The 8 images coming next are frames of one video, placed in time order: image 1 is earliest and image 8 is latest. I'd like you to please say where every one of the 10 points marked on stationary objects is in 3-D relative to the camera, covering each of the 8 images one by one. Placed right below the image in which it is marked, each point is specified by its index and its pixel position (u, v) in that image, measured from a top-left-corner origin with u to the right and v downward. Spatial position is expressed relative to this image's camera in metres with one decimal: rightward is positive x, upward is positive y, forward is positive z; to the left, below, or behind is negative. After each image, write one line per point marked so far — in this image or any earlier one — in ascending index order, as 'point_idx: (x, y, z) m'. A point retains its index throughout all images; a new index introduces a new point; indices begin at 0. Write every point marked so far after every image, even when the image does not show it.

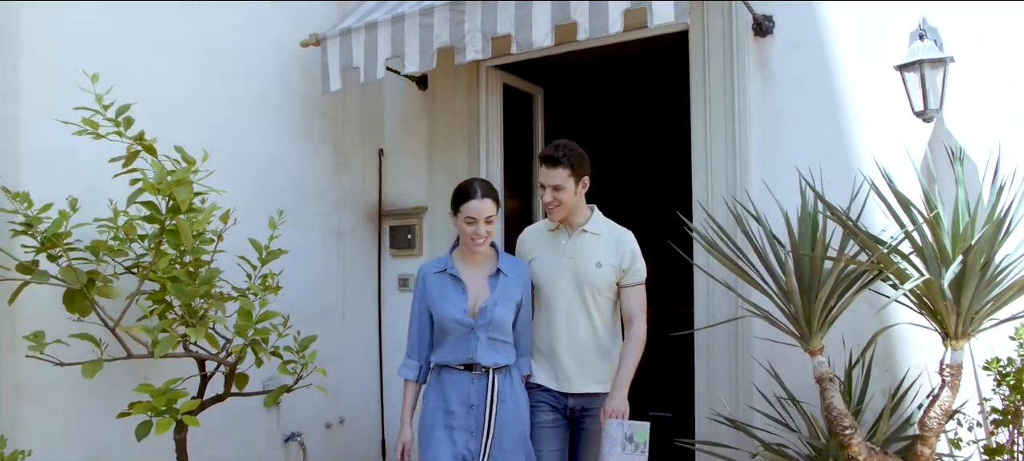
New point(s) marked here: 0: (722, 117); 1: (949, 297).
0: (+0.8, +0.4, +2.9) m
1: (+1.3, -0.2, +2.1) m
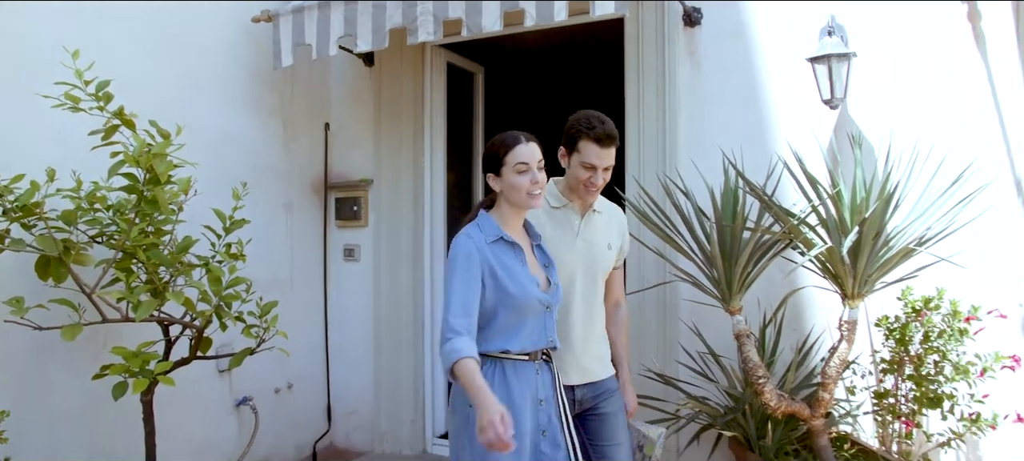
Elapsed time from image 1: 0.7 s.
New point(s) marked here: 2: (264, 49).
0: (+0.6, +0.6, +3.1) m
1: (+1.1, -0.1, +2.4) m
2: (-1.1, +0.8, +3.5) m
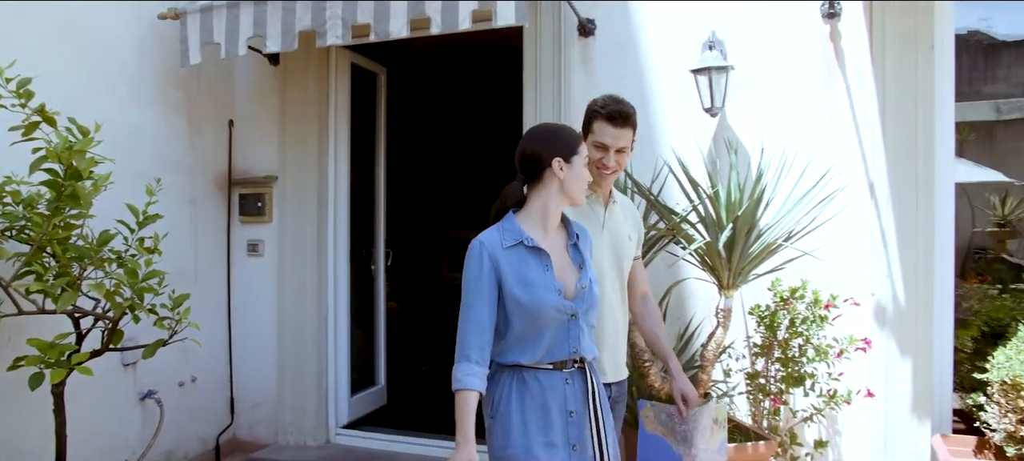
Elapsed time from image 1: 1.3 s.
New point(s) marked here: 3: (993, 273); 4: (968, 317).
0: (+0.2, +0.6, +3.3) m
1: (+0.8, -0.1, +2.6) m
2: (-1.6, +0.8, +3.4) m
3: (+2.1, -0.2, +3.0) m
4: (+2.0, -0.4, +3.1) m
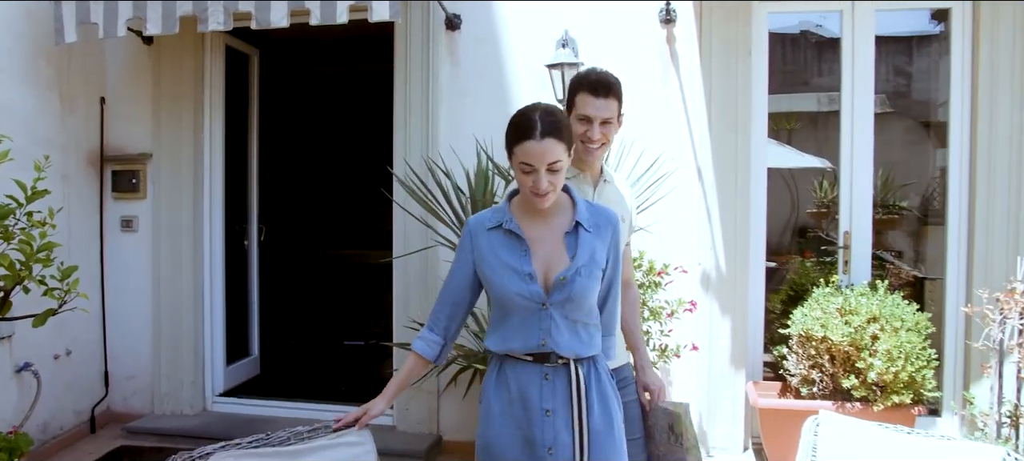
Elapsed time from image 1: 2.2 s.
0: (-0.5, +0.7, +3.6) m
1: (+0.2, 0.0, +3.1) m
2: (-2.2, +1.0, +3.4) m
3: (+1.6, -0.1, +3.6) m
4: (+1.4, -0.3, +3.7) m
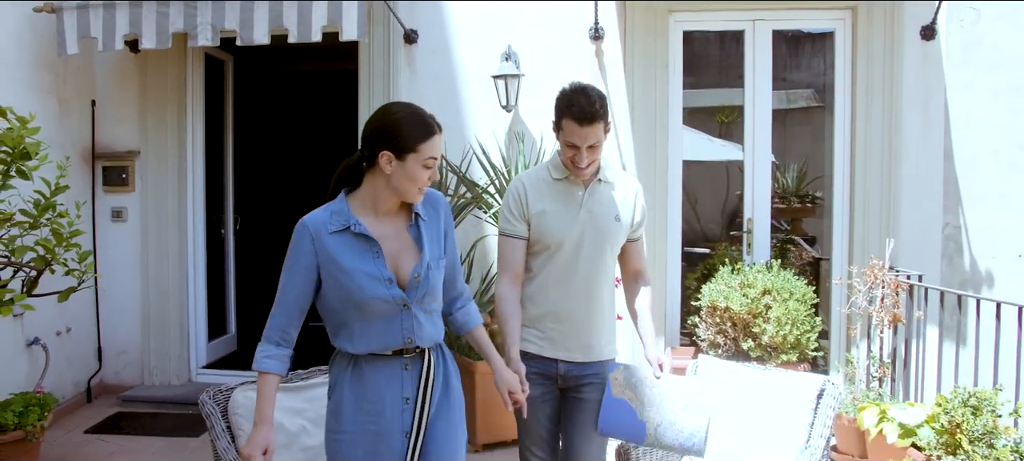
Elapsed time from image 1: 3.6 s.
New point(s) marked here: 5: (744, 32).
0: (-0.7, +0.7, +4.1) m
1: (0.0, +0.1, +3.6) m
2: (-2.4, +1.0, +3.8) m
3: (+1.3, 0.0, +4.3) m
4: (+1.1, -0.2, +4.3) m
5: (+1.3, +1.1, +4.2) m
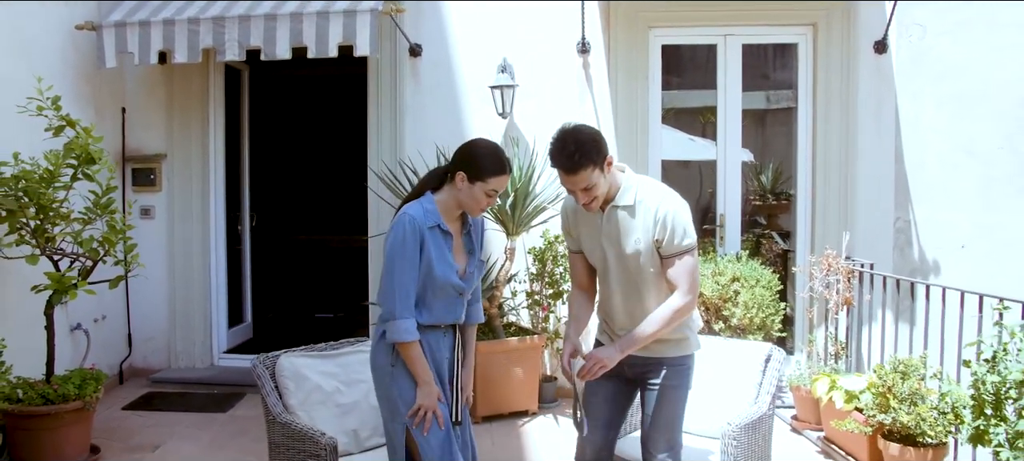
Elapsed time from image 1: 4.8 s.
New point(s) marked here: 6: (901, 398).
0: (-0.8, +0.8, +4.6) m
1: (0.0, +0.1, +4.1) m
2: (-2.5, +1.0, +4.2) m
3: (+1.2, 0.0, +4.7) m
4: (+1.1, -0.2, +4.8) m
5: (+1.3, +1.2, +4.6) m
6: (+1.6, -0.7, +3.0) m
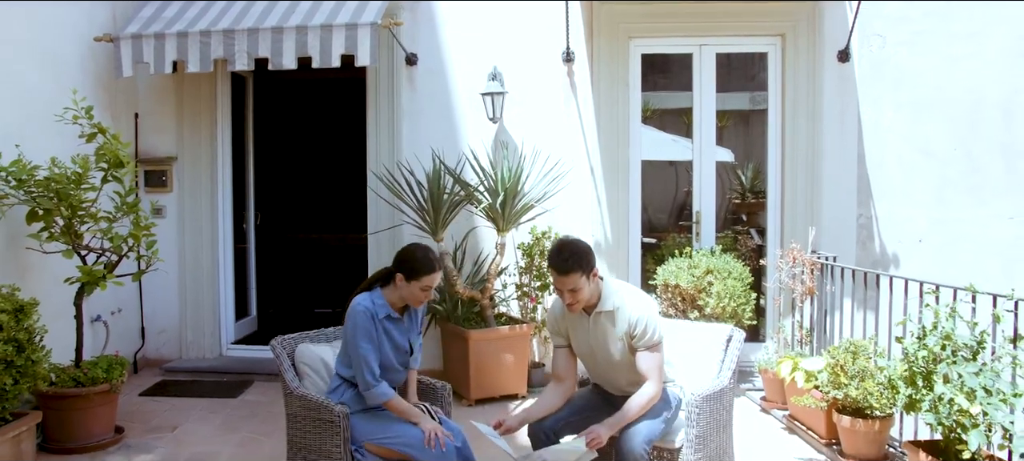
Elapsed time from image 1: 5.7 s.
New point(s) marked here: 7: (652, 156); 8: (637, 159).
0: (-0.8, +0.8, +4.9) m
1: (-0.1, +0.1, +4.4) m
2: (-2.5, +1.0, +4.5) m
3: (+1.2, 0.0, +5.1) m
4: (+1.0, -0.1, +5.1) m
5: (+1.2, +1.2, +5.0) m
6: (+1.6, -0.7, +3.3) m
7: (+1.0, +0.5, +5.0) m
8: (+0.9, +0.5, +5.0) m
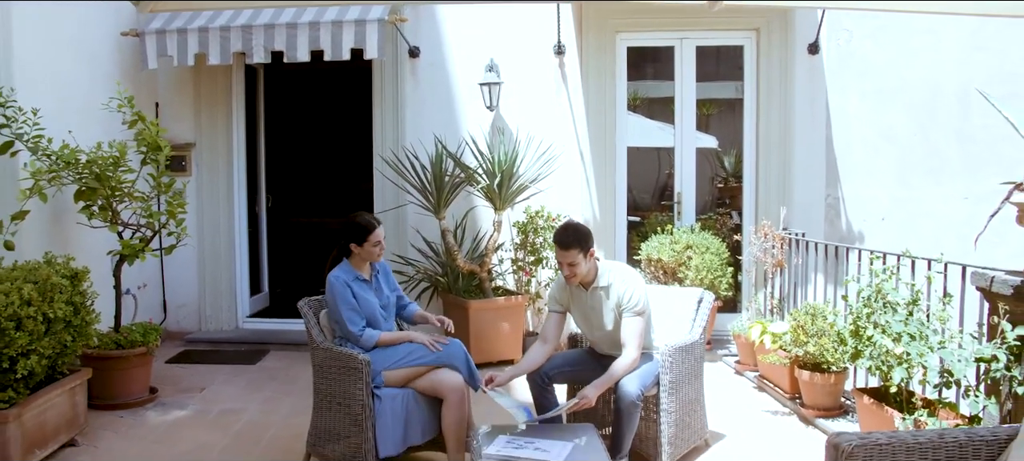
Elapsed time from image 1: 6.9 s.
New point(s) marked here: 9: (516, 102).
0: (-0.9, +0.9, +5.3) m
1: (-0.1, +0.3, +4.8) m
2: (-2.6, +1.2, +4.9) m
3: (+1.1, +0.2, +5.5) m
4: (+1.0, 0.0, +5.5) m
5: (+1.2, +1.3, +5.4) m
6: (+1.5, -0.5, +3.8) m
7: (+0.9, +0.6, +5.4) m
8: (+0.8, +0.6, +5.4) m
9: (0.0, +0.9, +5.3) m
